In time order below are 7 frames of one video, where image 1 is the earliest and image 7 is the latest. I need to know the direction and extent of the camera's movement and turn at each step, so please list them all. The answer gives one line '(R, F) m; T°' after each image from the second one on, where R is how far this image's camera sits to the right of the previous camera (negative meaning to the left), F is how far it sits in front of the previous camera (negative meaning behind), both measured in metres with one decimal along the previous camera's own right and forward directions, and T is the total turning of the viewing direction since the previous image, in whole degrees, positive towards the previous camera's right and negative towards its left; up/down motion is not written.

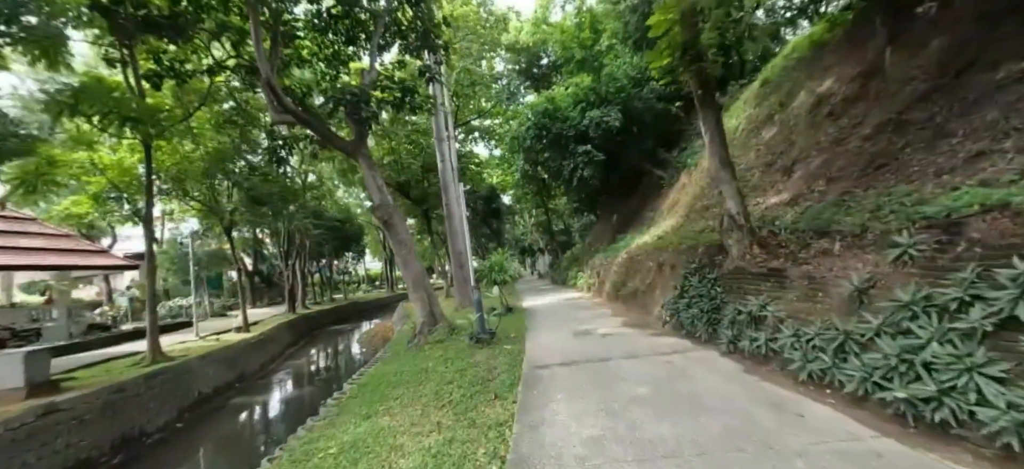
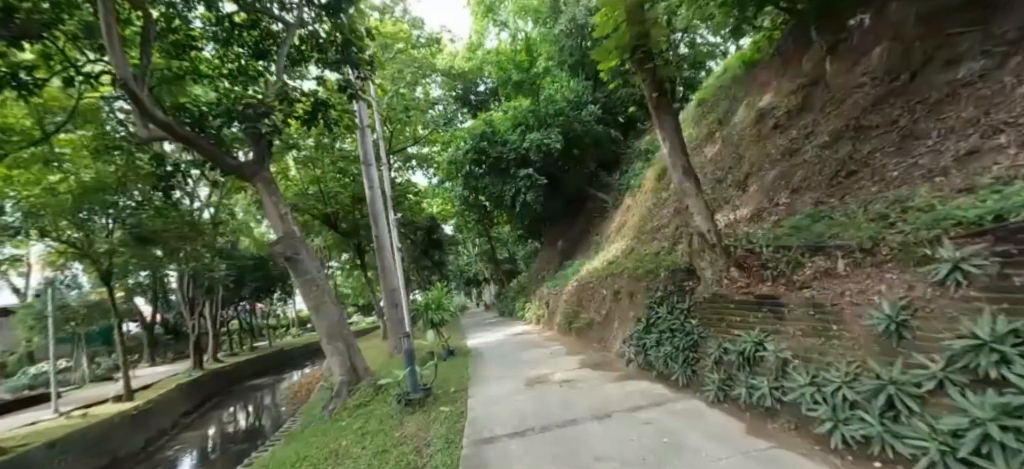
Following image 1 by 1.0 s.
(+0.1, +0.9) m; +8°
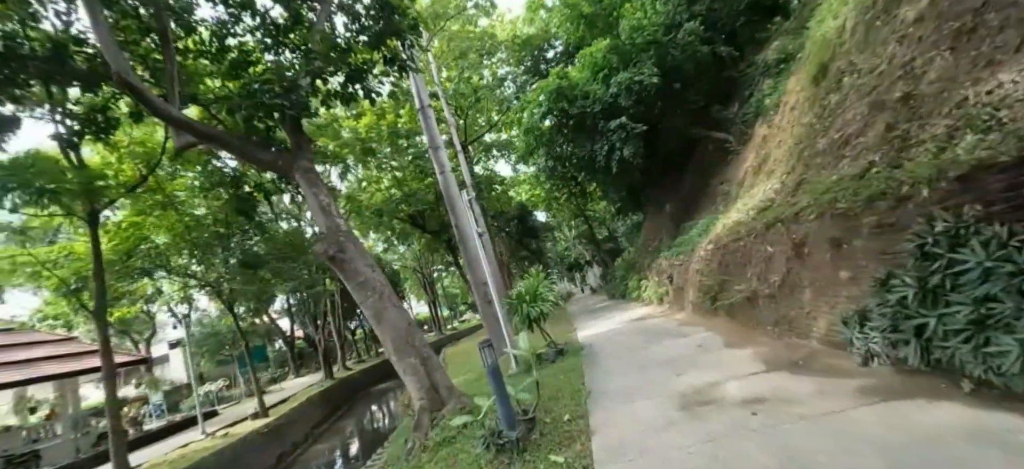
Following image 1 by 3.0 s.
(-0.1, +1.7) m; -13°
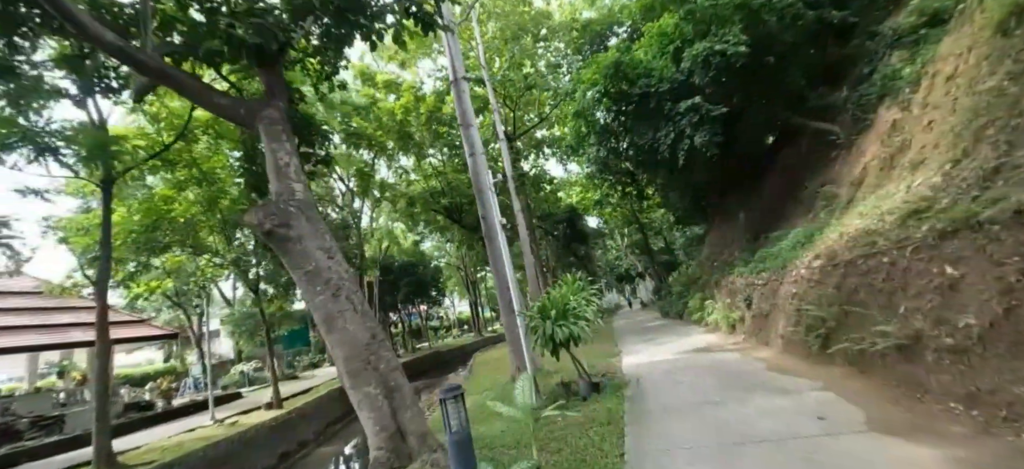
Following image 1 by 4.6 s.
(+0.3, +1.5) m; -7°
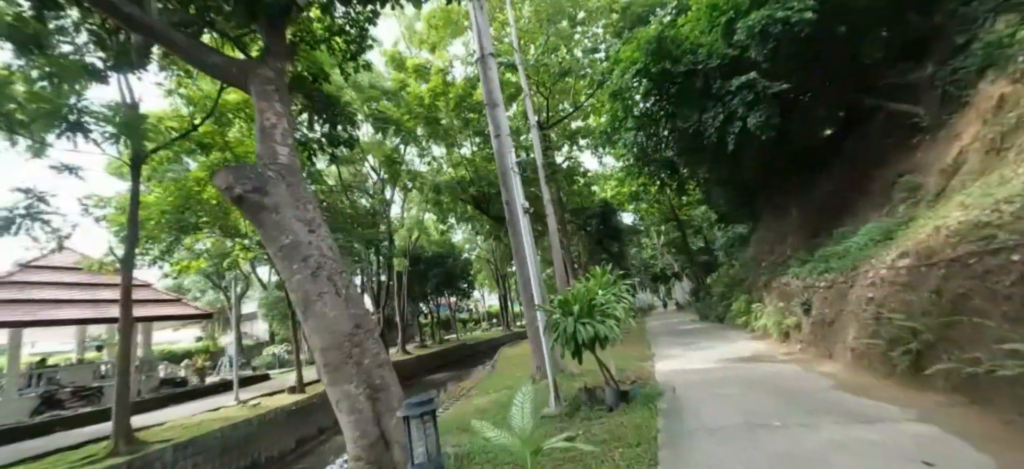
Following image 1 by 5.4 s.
(+0.1, +0.6) m; -4°
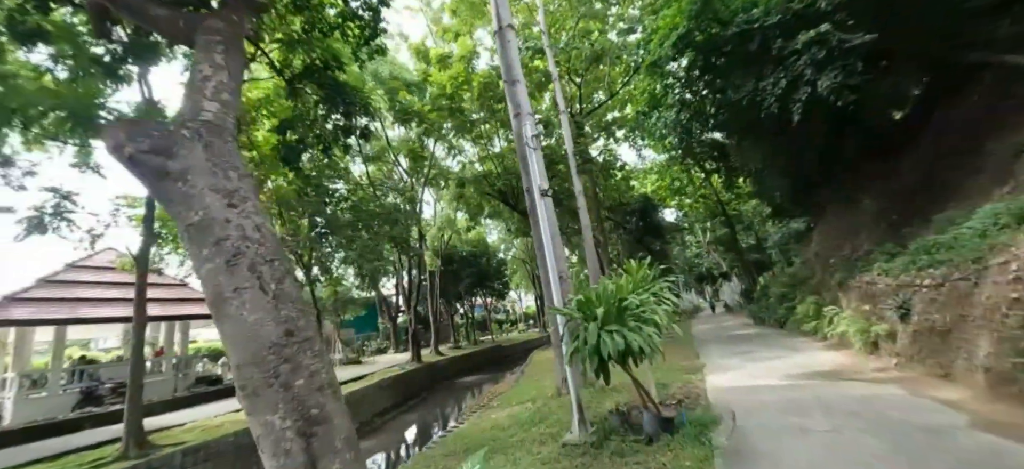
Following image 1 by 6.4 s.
(+0.2, +0.8) m; -5°
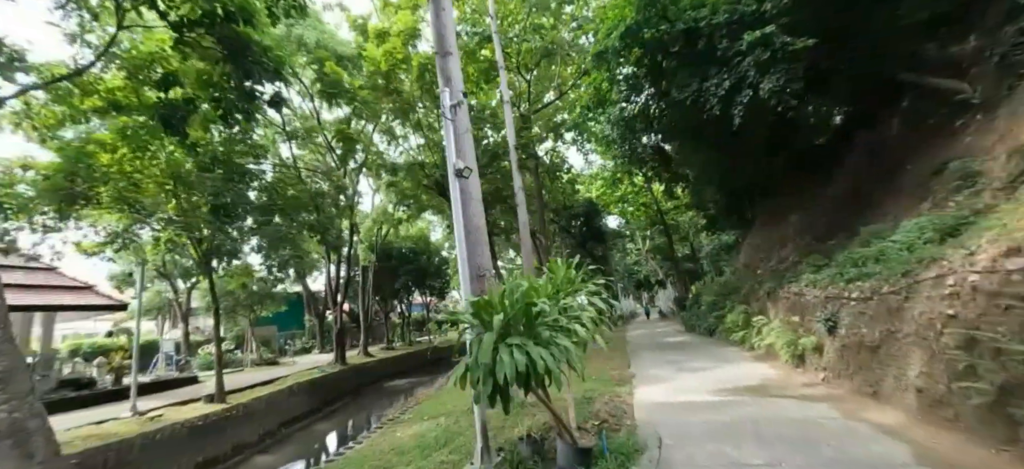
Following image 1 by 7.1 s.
(+0.3, +0.6) m; +7°
